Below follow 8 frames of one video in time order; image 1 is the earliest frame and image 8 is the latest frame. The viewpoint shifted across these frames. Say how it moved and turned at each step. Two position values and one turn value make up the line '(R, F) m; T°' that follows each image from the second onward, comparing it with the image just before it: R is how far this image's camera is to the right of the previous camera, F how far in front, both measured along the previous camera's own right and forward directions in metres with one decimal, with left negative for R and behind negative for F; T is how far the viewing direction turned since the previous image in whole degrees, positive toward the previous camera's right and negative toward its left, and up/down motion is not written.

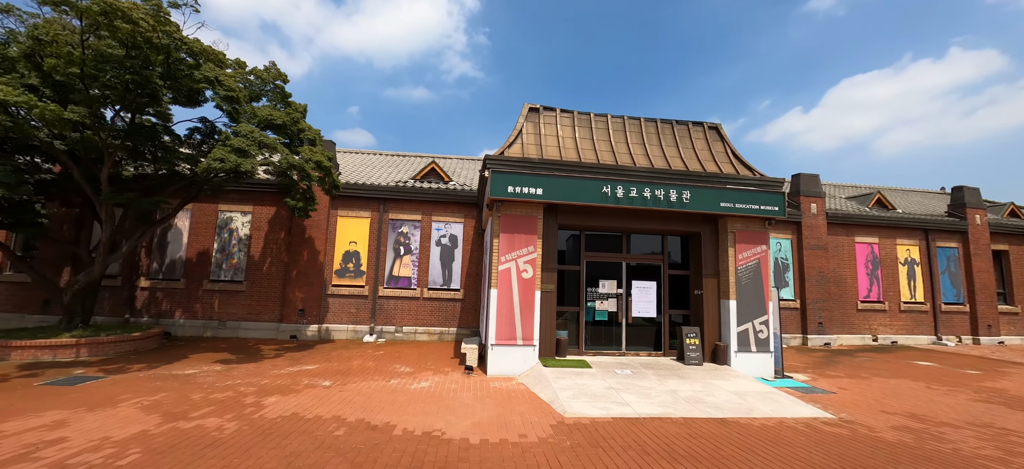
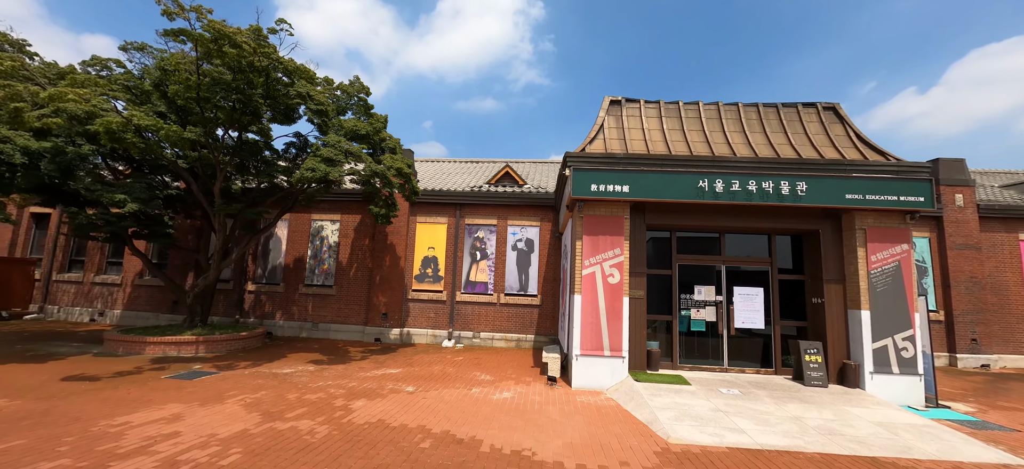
(-0.3, +0.5) m; -10°
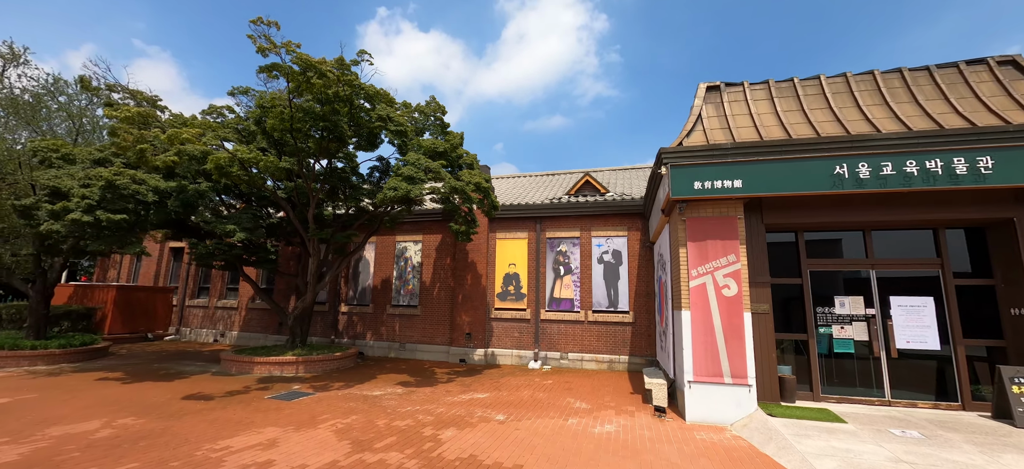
(-0.3, +0.7) m; -10°
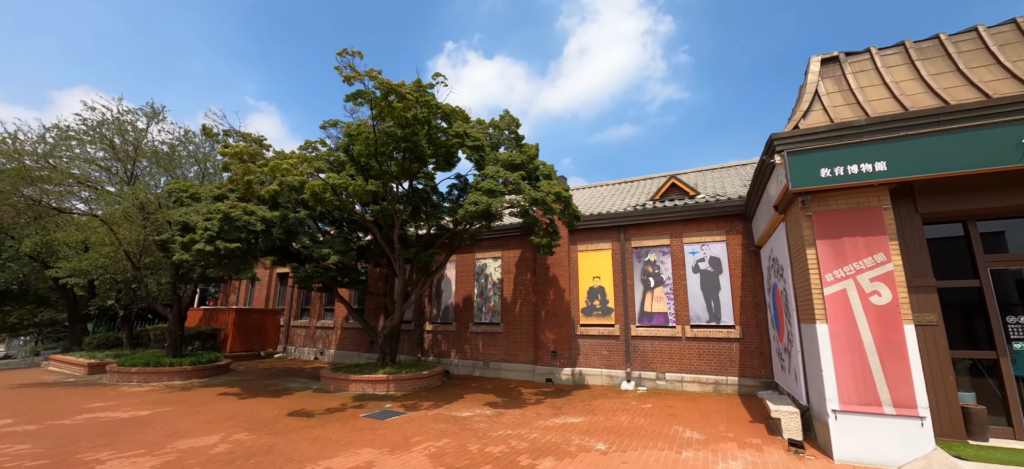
(-0.3, +0.5) m; -10°
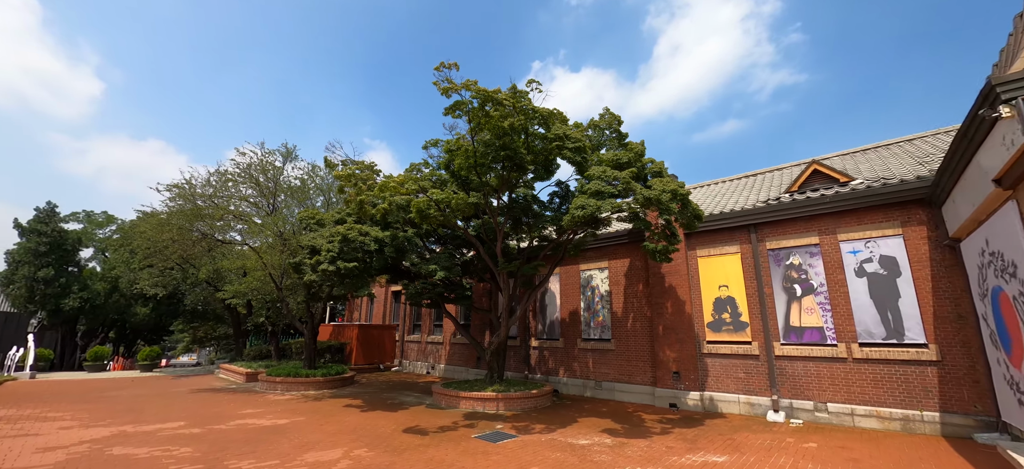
(-0.3, +0.7) m; -13°
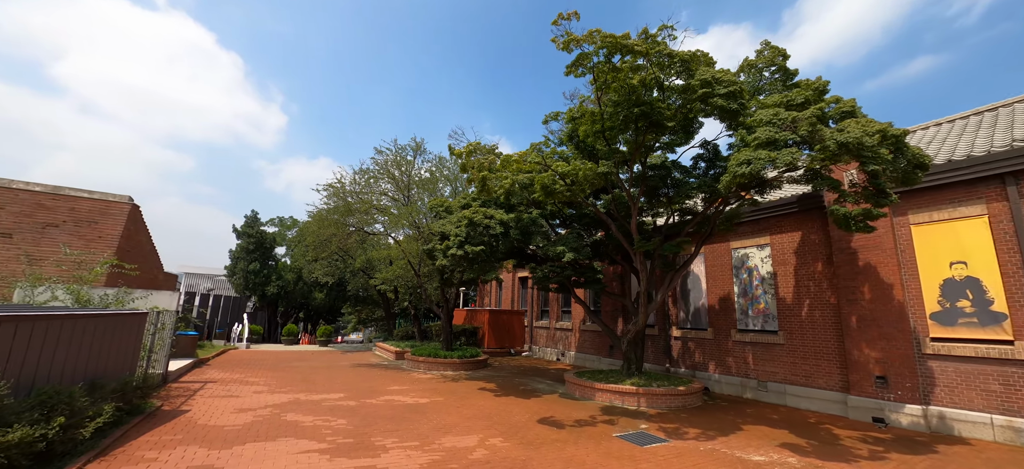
(-0.3, +0.9) m; -17°
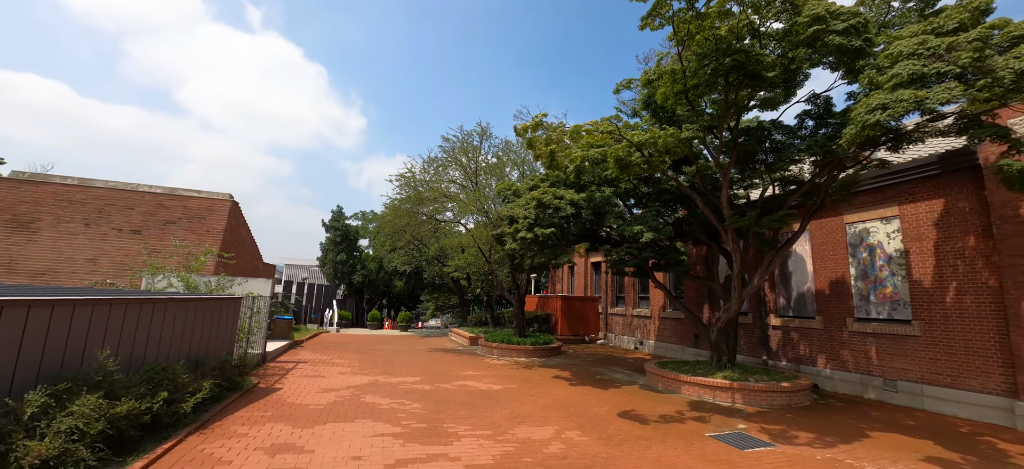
(0.0, +0.5) m; -10°
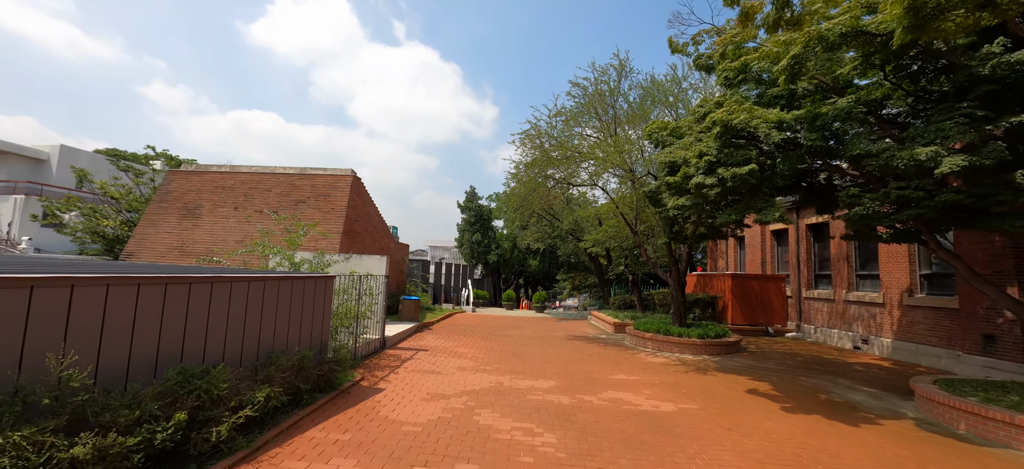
(-0.5, +2.8) m; -19°
